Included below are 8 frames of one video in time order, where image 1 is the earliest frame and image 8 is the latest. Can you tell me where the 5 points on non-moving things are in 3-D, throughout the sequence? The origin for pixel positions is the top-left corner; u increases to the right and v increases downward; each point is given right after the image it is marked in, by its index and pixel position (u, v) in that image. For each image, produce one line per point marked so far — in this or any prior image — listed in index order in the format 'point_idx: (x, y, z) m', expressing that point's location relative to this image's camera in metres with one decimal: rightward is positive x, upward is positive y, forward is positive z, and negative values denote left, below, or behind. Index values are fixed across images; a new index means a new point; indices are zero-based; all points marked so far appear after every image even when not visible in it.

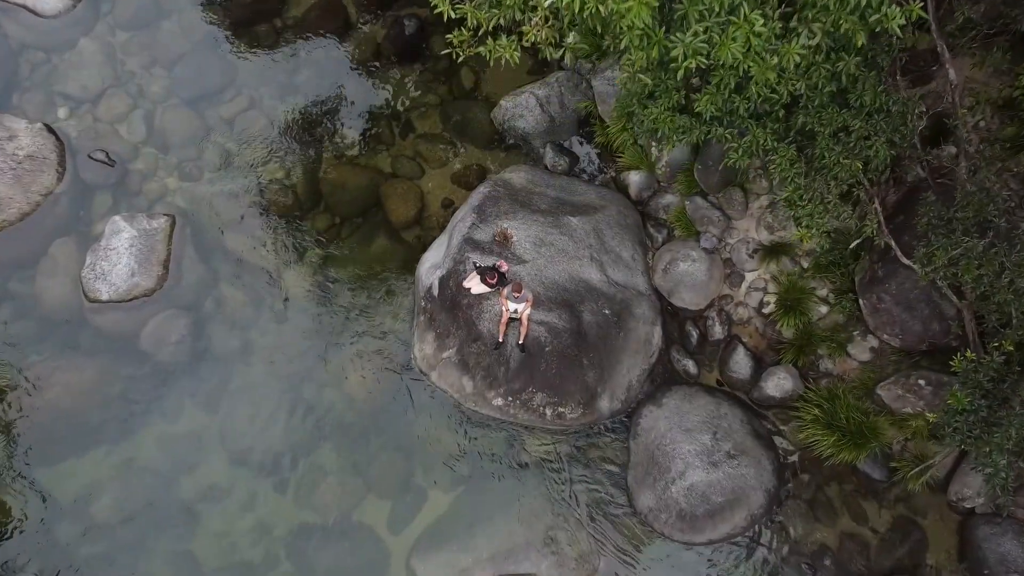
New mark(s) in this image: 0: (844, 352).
0: (+4.0, -0.8, +9.8) m
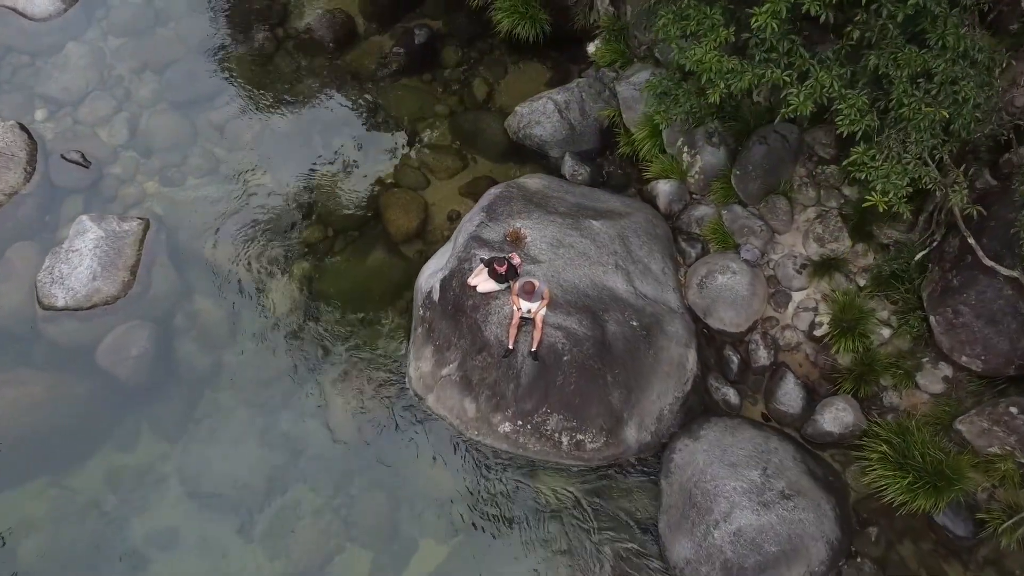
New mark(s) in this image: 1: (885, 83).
0: (+4.1, -1.0, +8.4) m
1: (+2.9, +1.6, +6.2) m
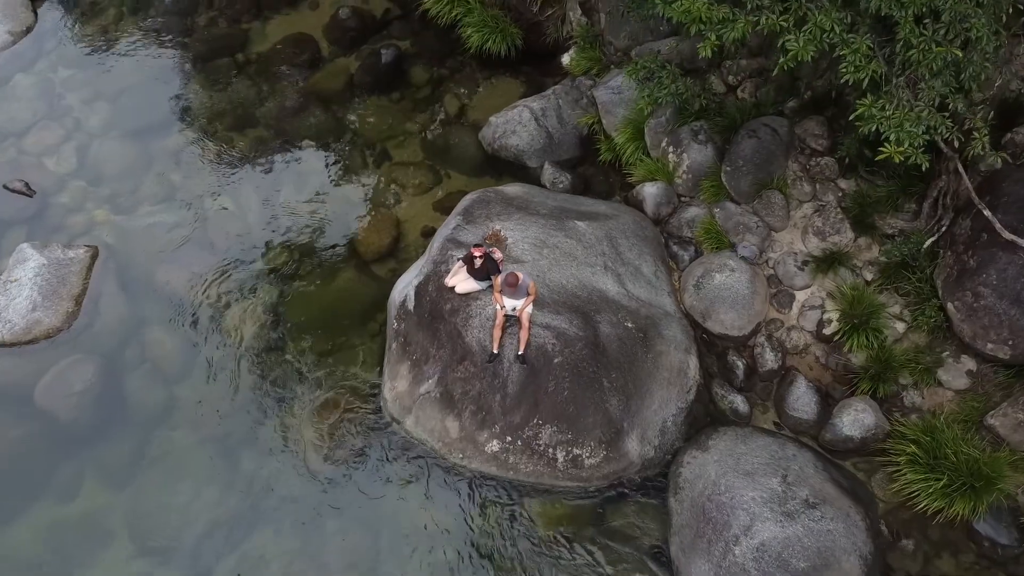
0: (+4.0, -0.9, +7.7) m
1: (+2.7, +1.8, +5.7) m
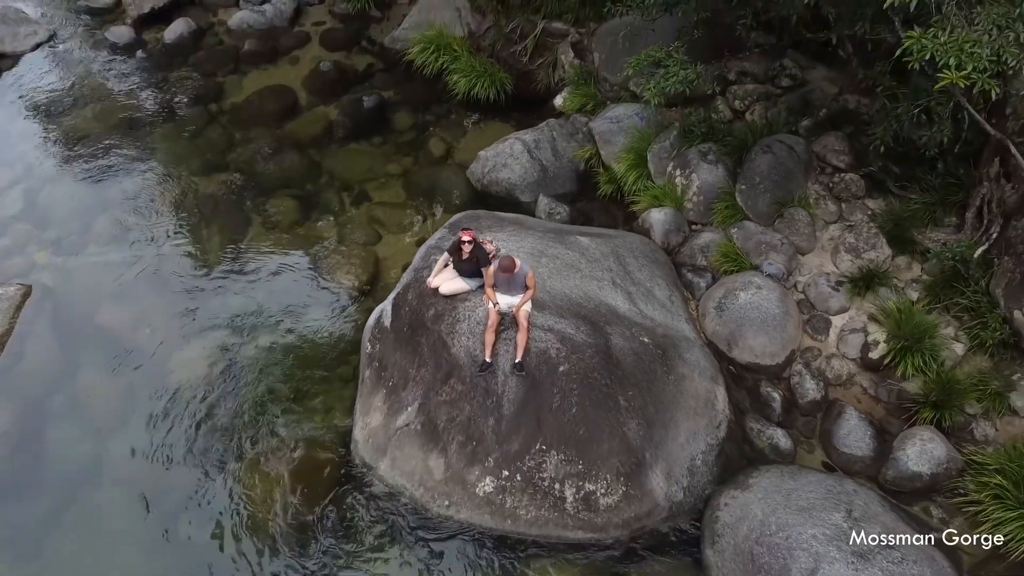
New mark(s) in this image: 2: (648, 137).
0: (+4.0, -0.9, +6.5) m
1: (+2.6, +2.1, +5.1) m
2: (+1.4, +1.6, +8.5) m
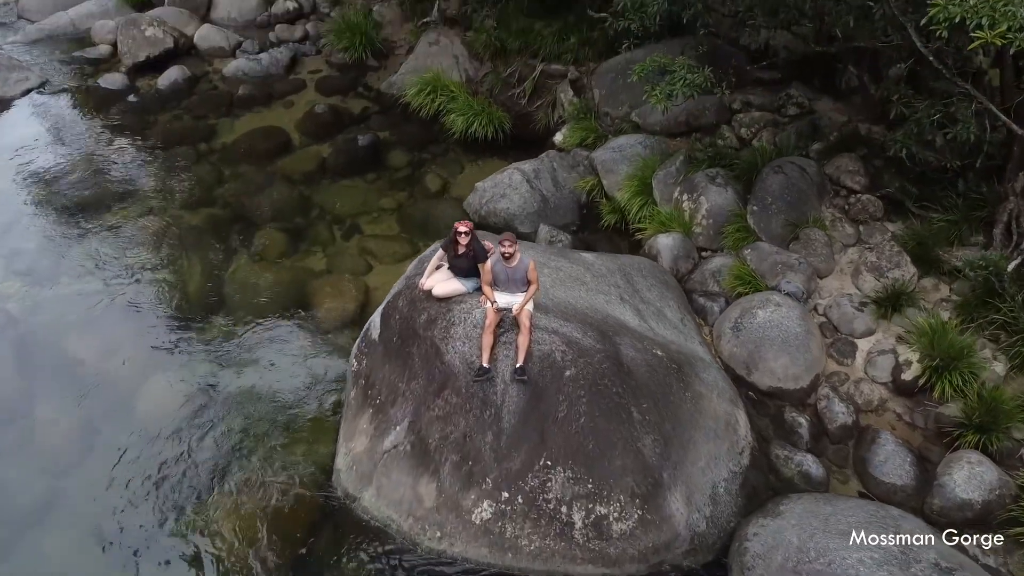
0: (+4.0, -1.0, +5.9) m
1: (+2.6, +2.2, +4.8) m
2: (+1.4, +1.3, +8.2) m
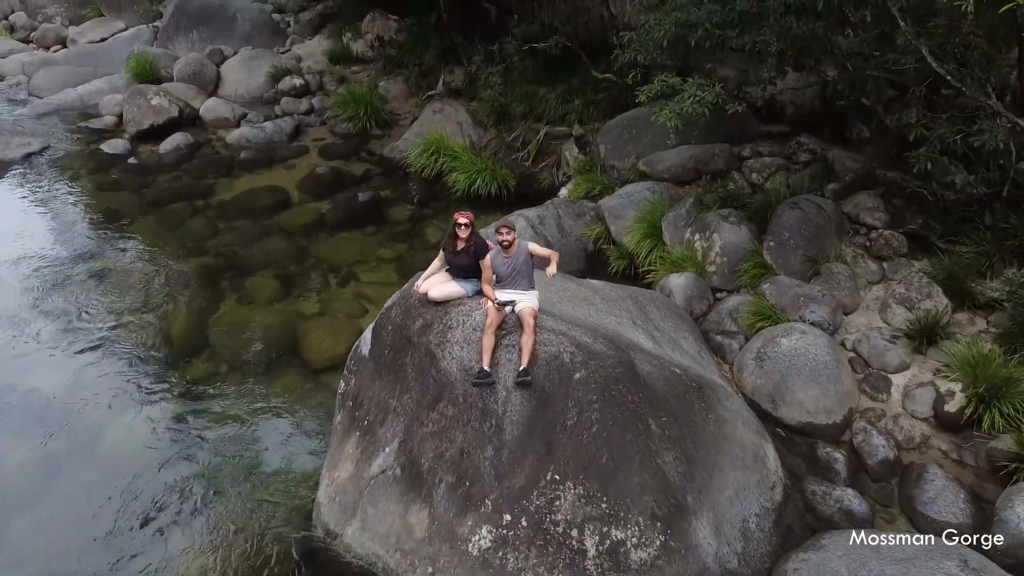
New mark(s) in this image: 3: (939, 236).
0: (+4.0, -1.1, +5.2) m
1: (+2.6, +2.2, +4.7) m
2: (+1.5, +0.8, +7.9) m
3: (+3.7, +0.4, +7.0) m
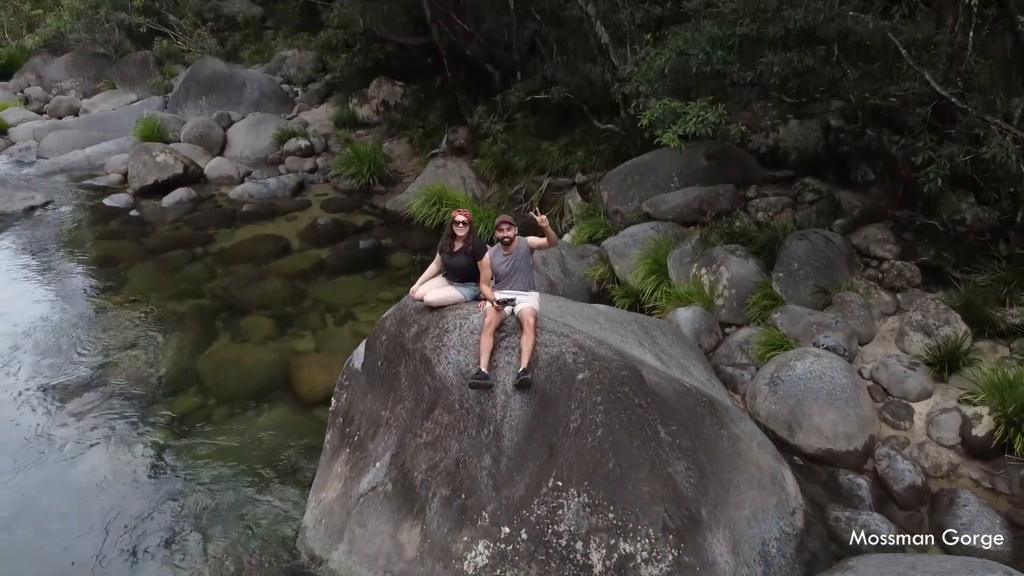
0: (+4.0, -1.1, +4.9) m
1: (+2.6, +2.2, +4.7) m
2: (+1.5, +0.4, +7.8) m
3: (+3.7, +0.2, +6.8) m
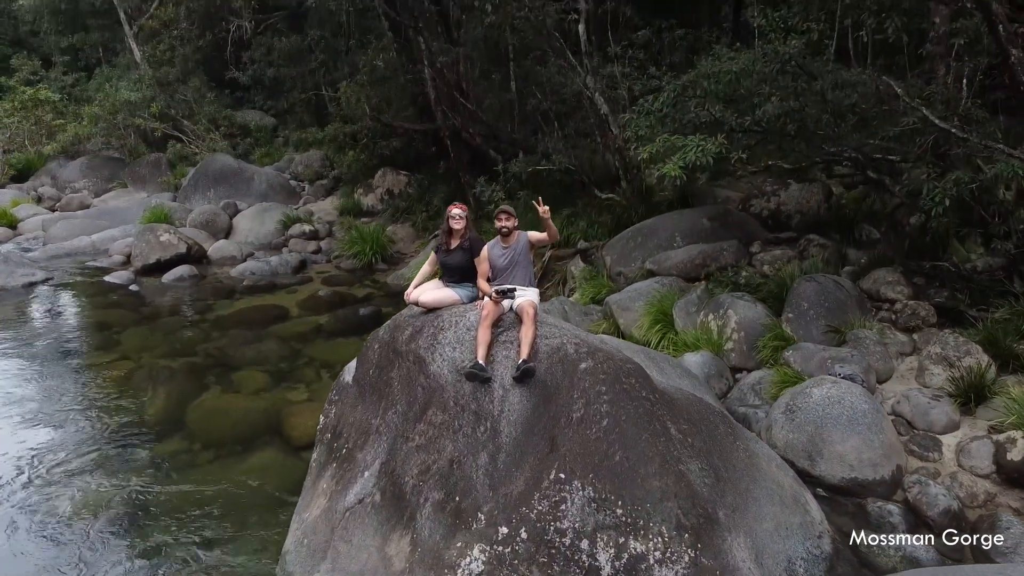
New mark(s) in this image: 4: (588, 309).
0: (+4.0, -1.1, +4.5) m
1: (+2.6, +2.2, +4.9) m
2: (+1.5, -0.1, +7.6) m
3: (+3.7, -0.1, +6.6) m
4: (+0.8, -0.2, +8.2) m
